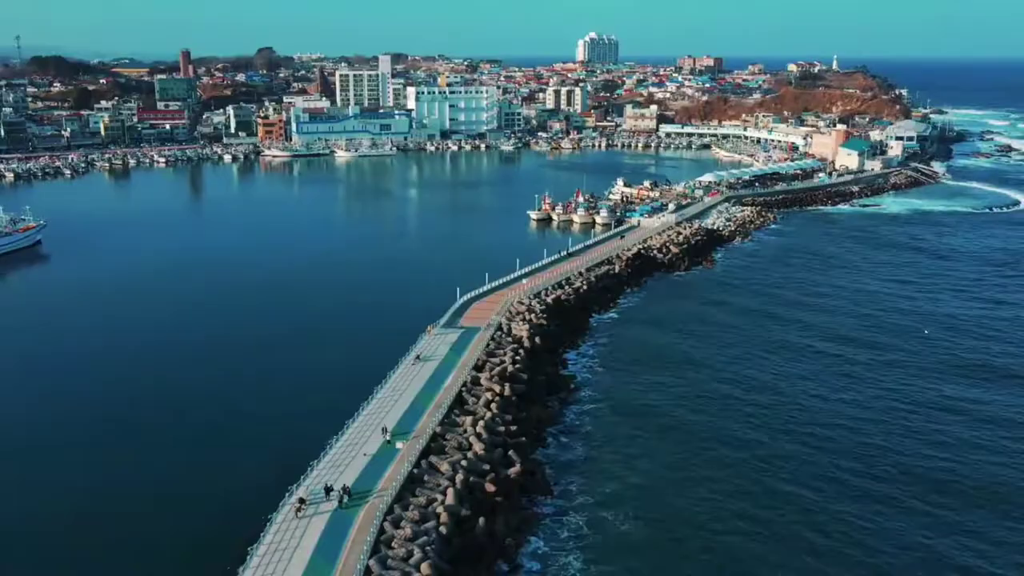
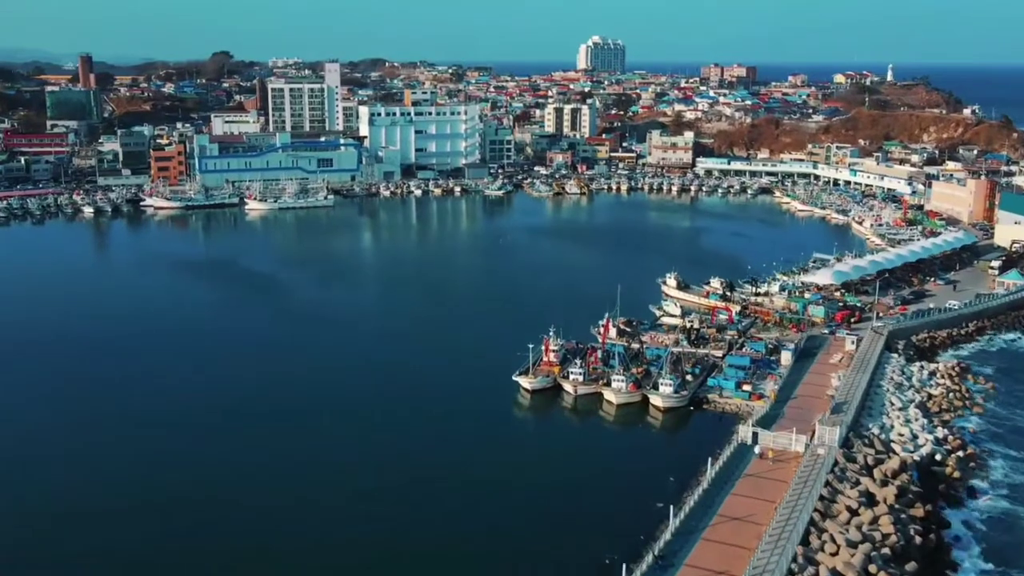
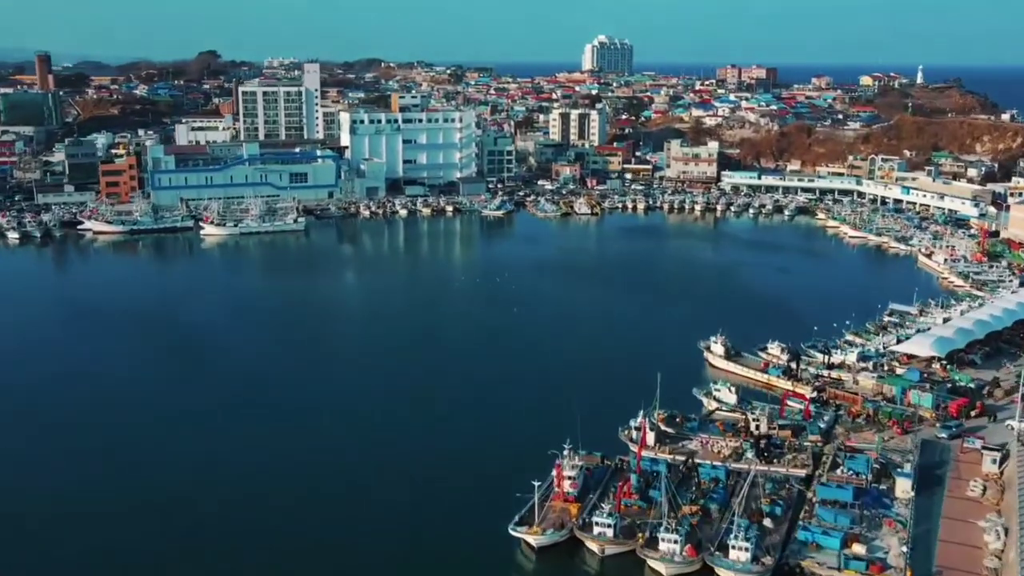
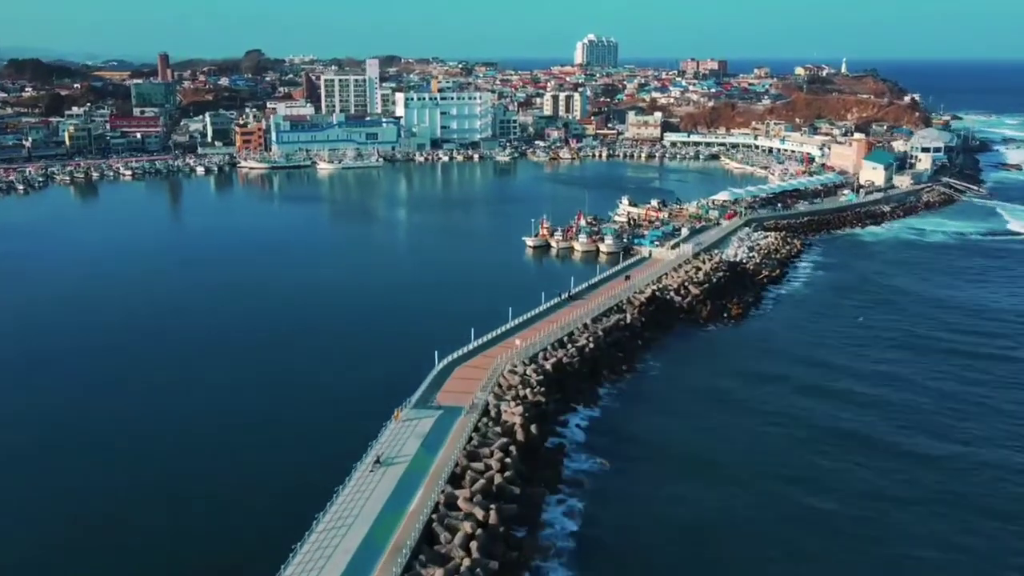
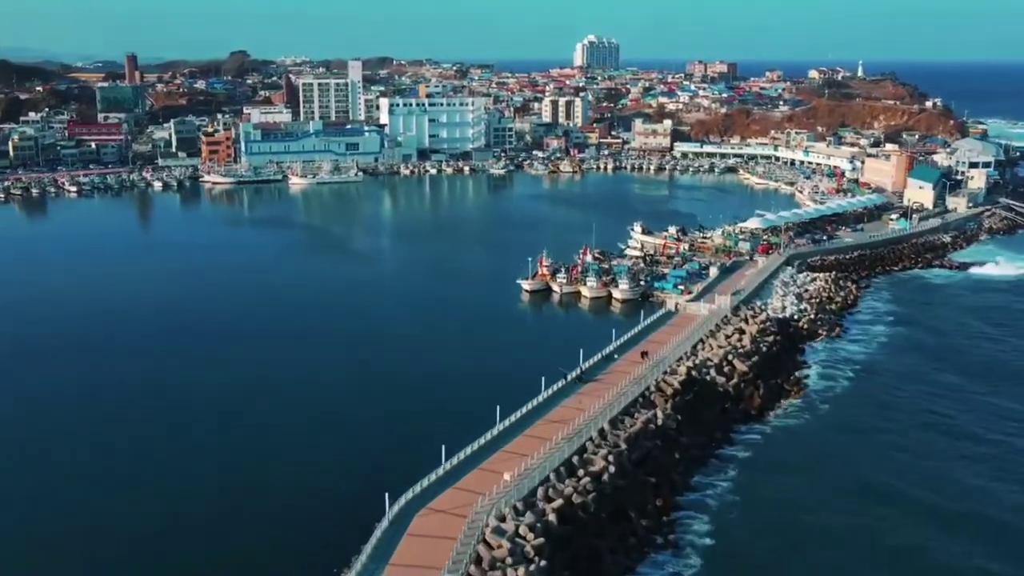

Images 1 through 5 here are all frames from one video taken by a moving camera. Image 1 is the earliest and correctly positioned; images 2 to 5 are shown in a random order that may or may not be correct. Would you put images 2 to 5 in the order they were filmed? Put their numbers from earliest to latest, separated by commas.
4, 5, 2, 3
